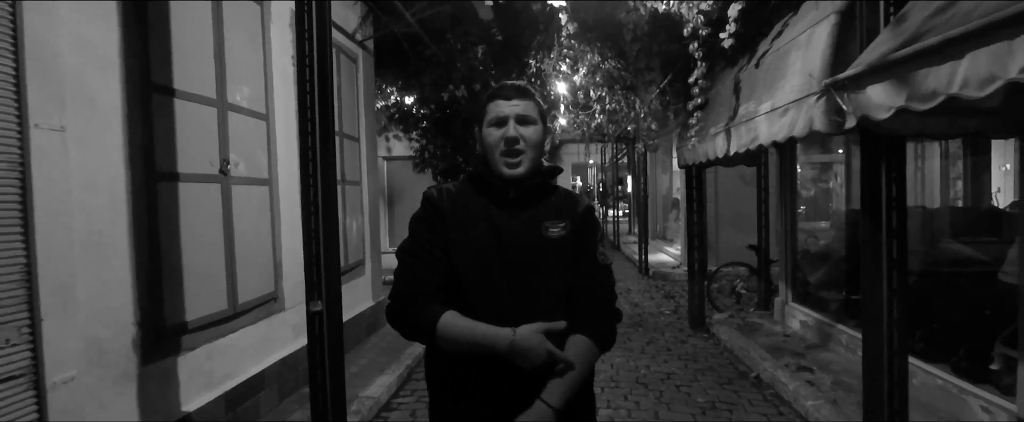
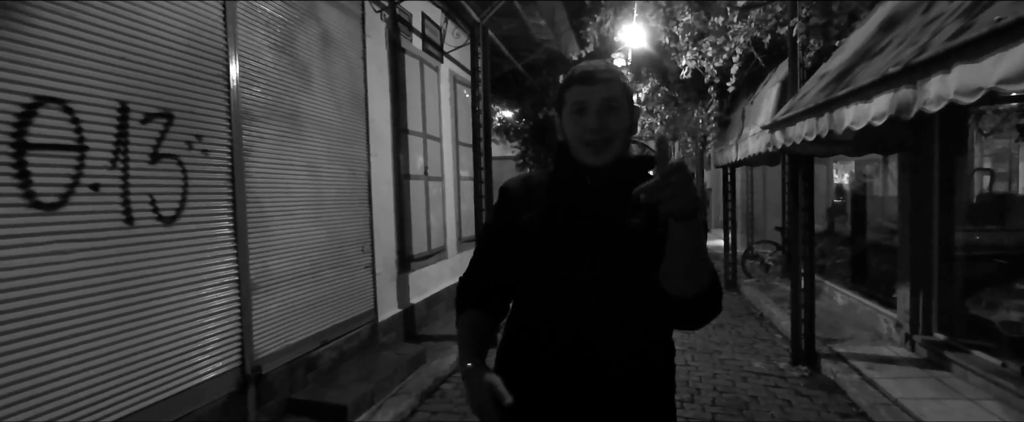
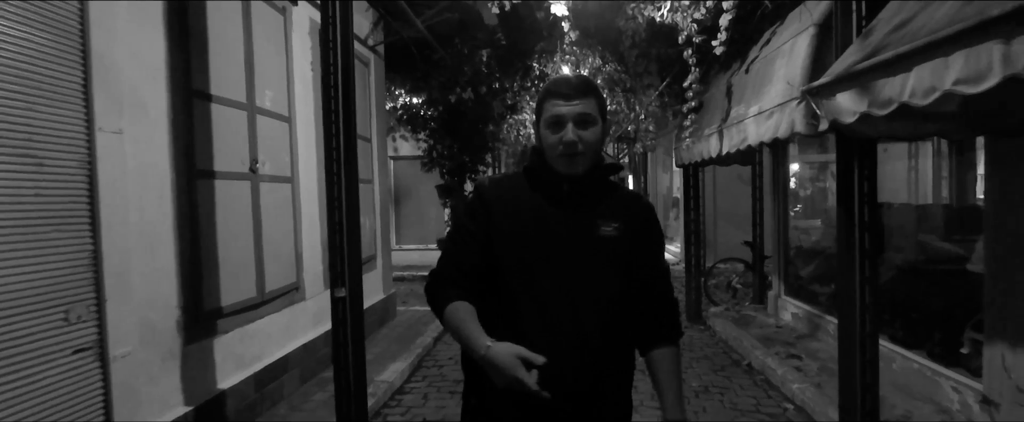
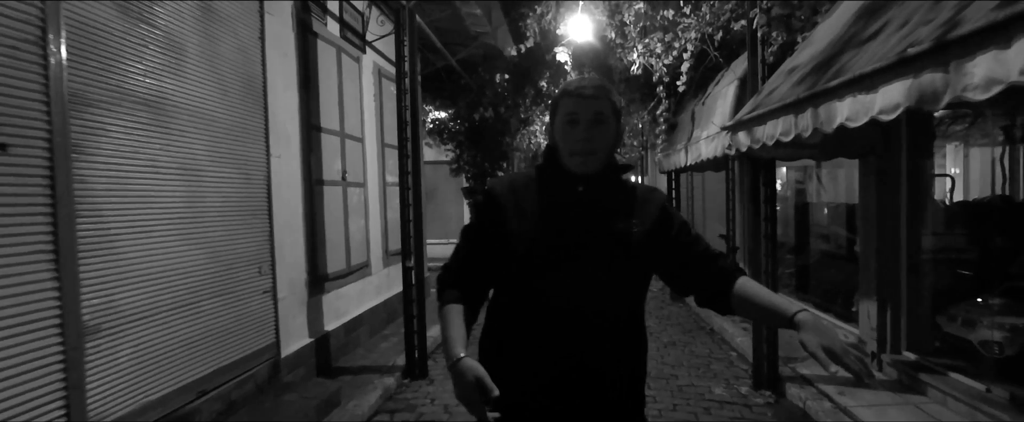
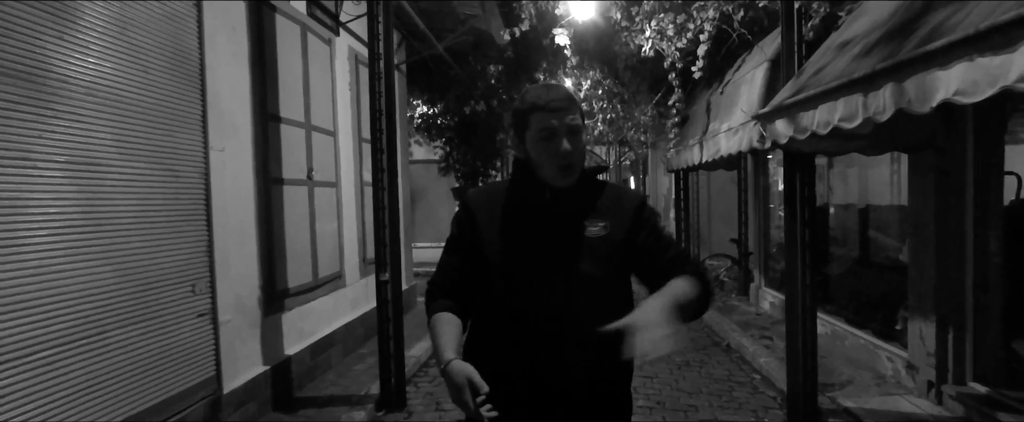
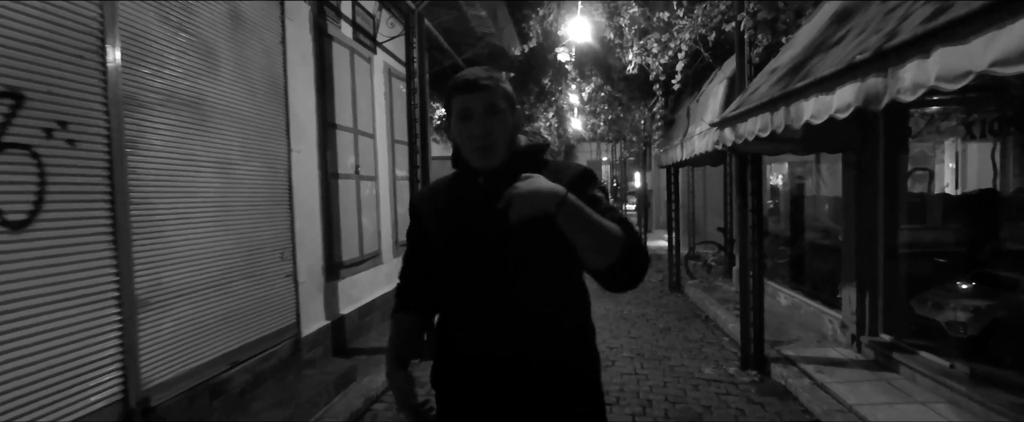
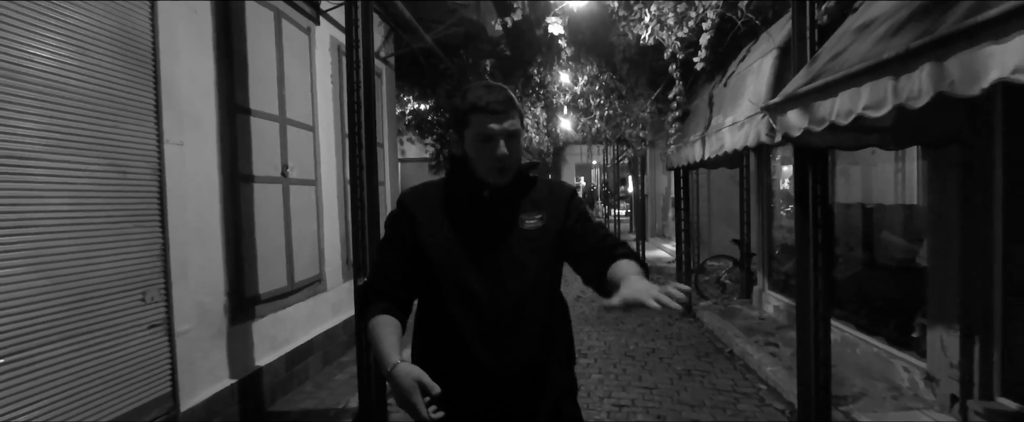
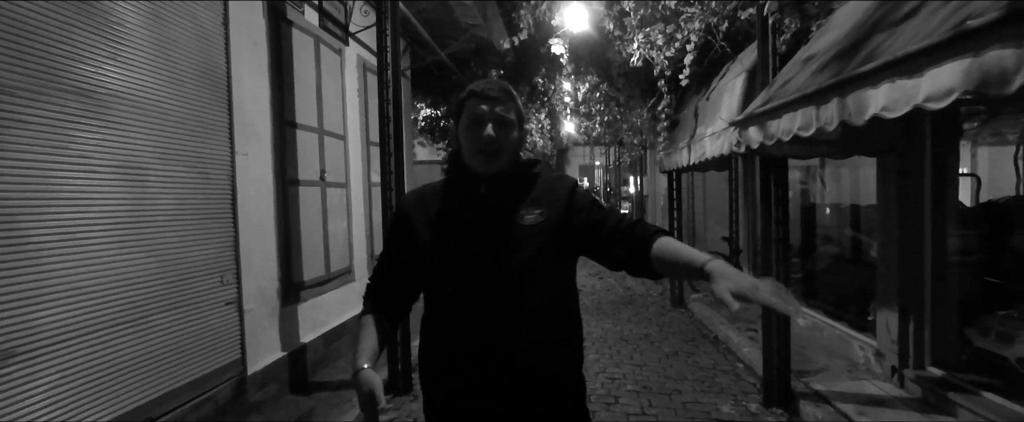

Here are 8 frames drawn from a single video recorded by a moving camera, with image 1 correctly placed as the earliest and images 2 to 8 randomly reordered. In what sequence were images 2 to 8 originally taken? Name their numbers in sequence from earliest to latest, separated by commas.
3, 7, 5, 8, 4, 6, 2
